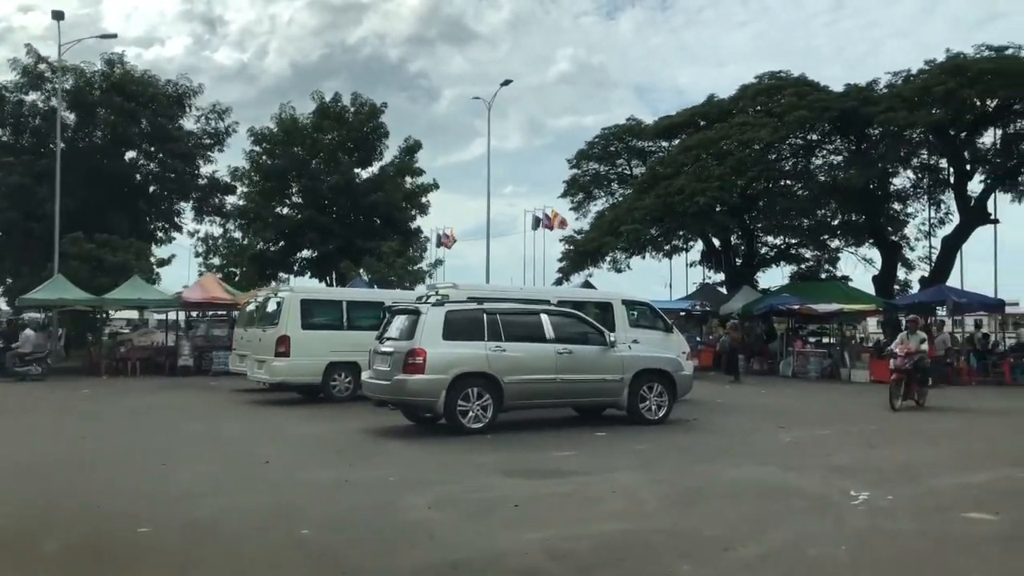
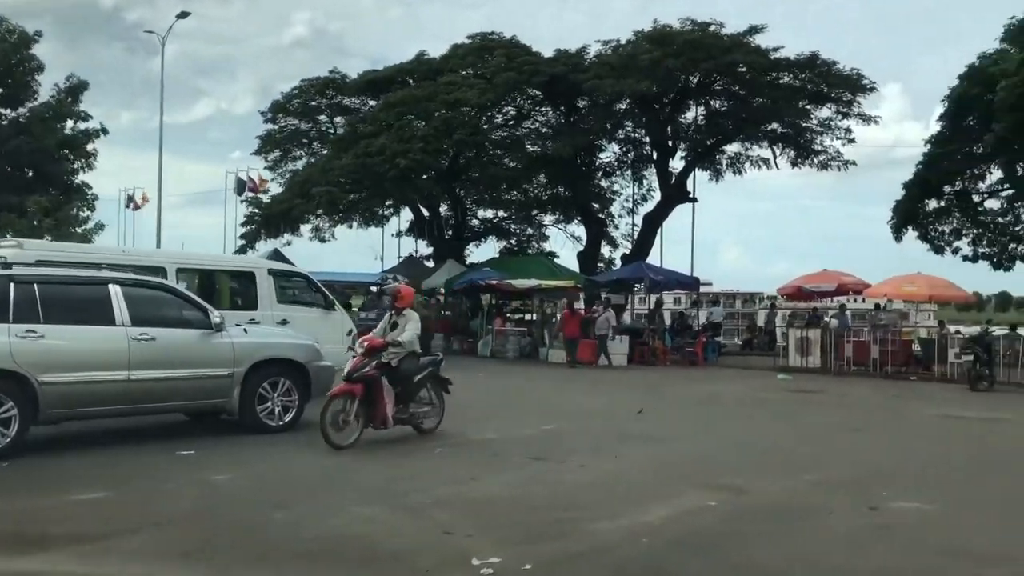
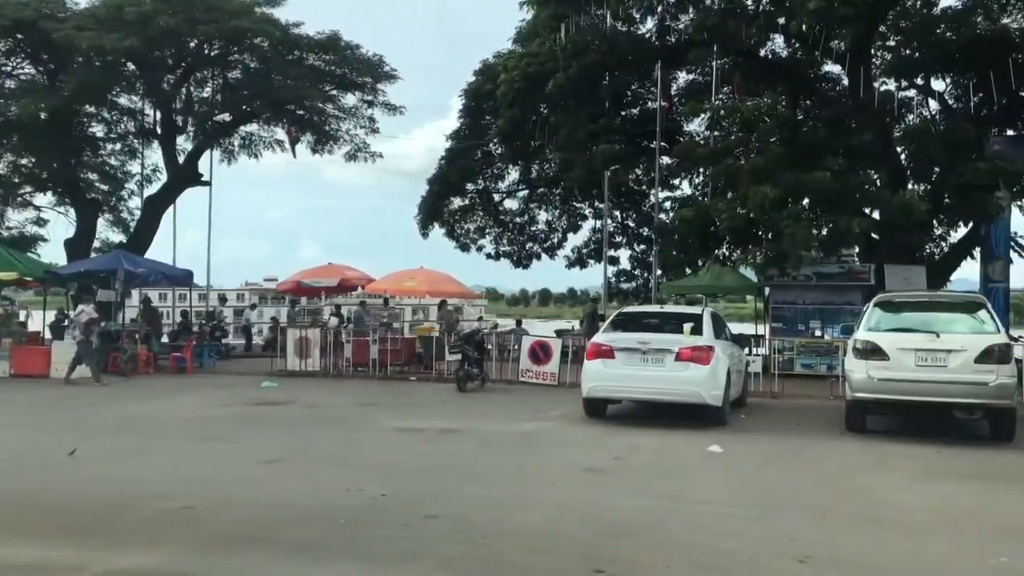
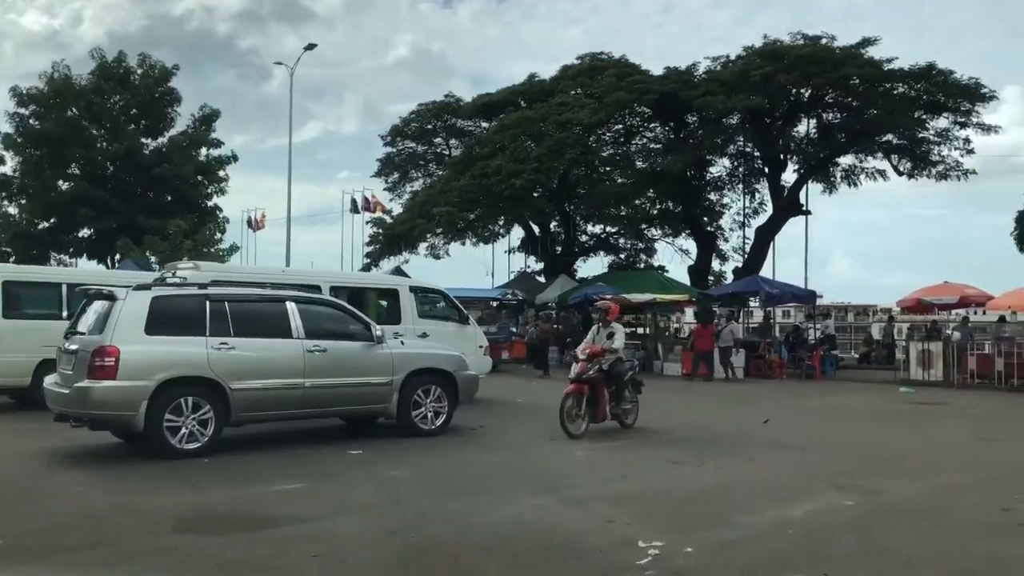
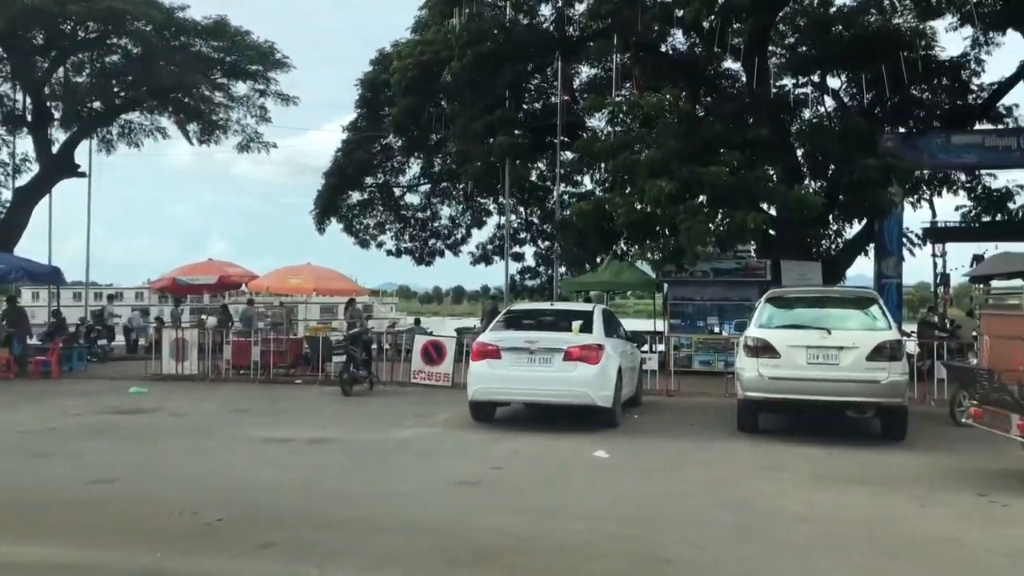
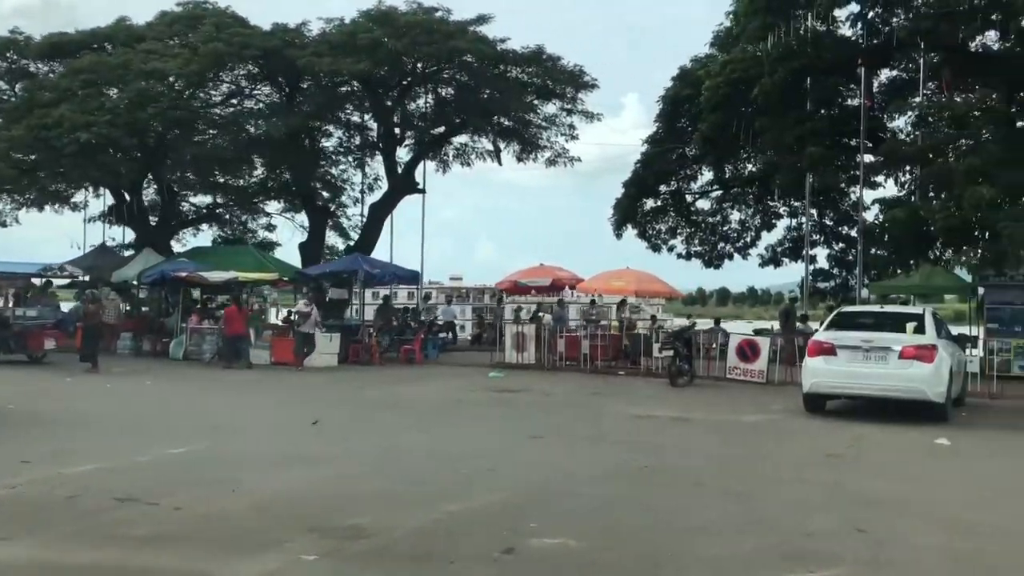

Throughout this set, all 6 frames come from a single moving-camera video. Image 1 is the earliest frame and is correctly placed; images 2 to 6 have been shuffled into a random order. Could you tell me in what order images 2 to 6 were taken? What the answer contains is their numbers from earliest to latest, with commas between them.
4, 2, 6, 3, 5
